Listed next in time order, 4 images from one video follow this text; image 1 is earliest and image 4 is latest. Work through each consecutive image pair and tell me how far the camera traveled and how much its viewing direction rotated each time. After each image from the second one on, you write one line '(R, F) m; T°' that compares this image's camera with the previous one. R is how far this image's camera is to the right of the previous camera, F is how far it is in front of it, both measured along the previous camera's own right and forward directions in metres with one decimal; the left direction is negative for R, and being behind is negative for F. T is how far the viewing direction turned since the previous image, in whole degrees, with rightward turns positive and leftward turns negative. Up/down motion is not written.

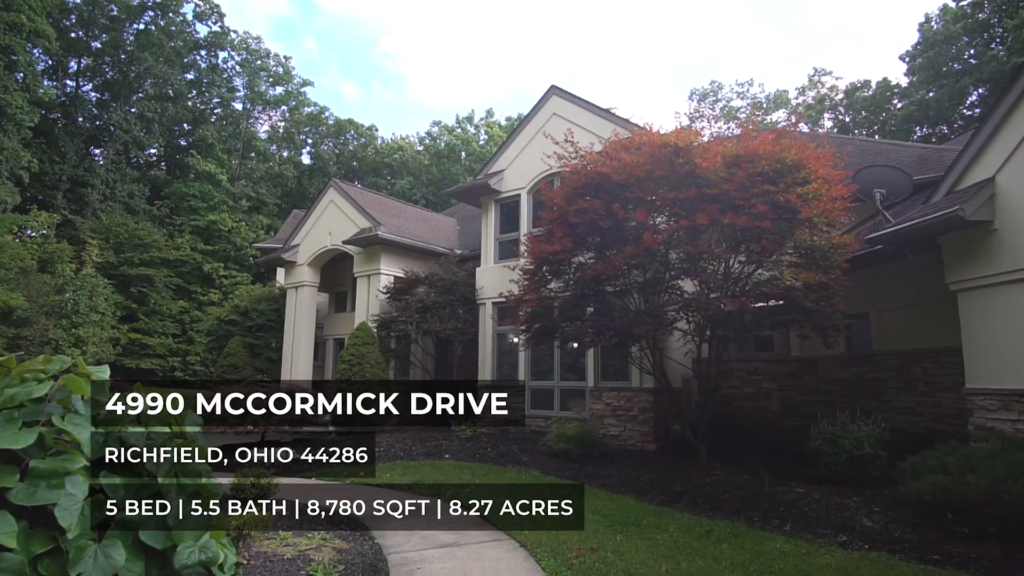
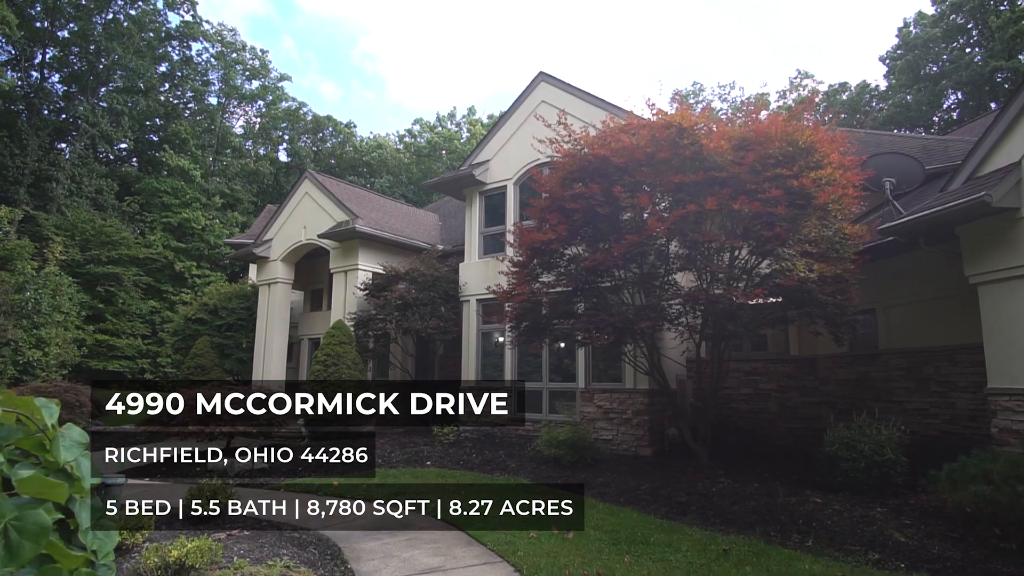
(-0.1, +0.7) m; +2°
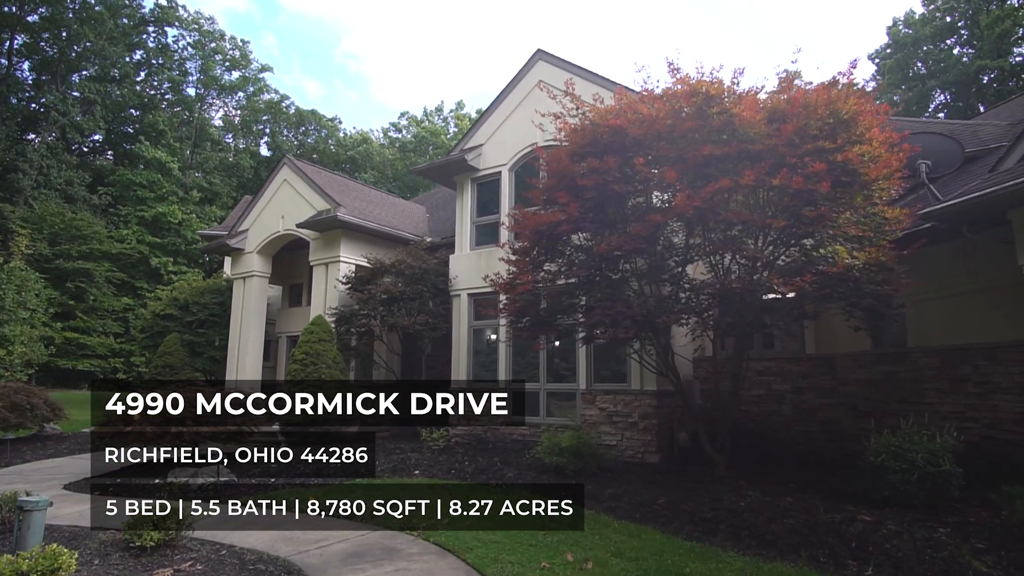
(-0.2, +1.0) m; +1°
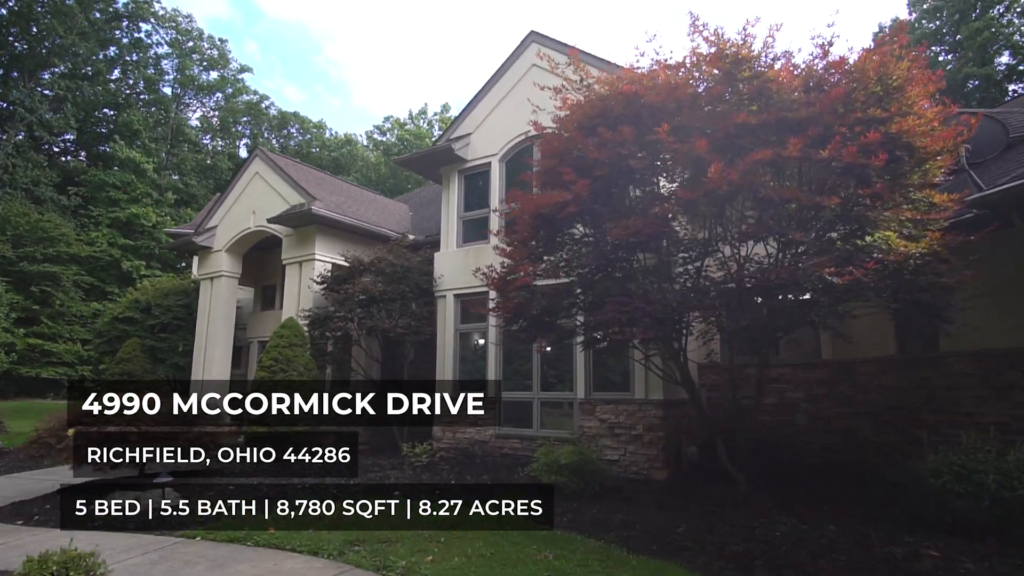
(-0.1, +1.0) m; +1°
